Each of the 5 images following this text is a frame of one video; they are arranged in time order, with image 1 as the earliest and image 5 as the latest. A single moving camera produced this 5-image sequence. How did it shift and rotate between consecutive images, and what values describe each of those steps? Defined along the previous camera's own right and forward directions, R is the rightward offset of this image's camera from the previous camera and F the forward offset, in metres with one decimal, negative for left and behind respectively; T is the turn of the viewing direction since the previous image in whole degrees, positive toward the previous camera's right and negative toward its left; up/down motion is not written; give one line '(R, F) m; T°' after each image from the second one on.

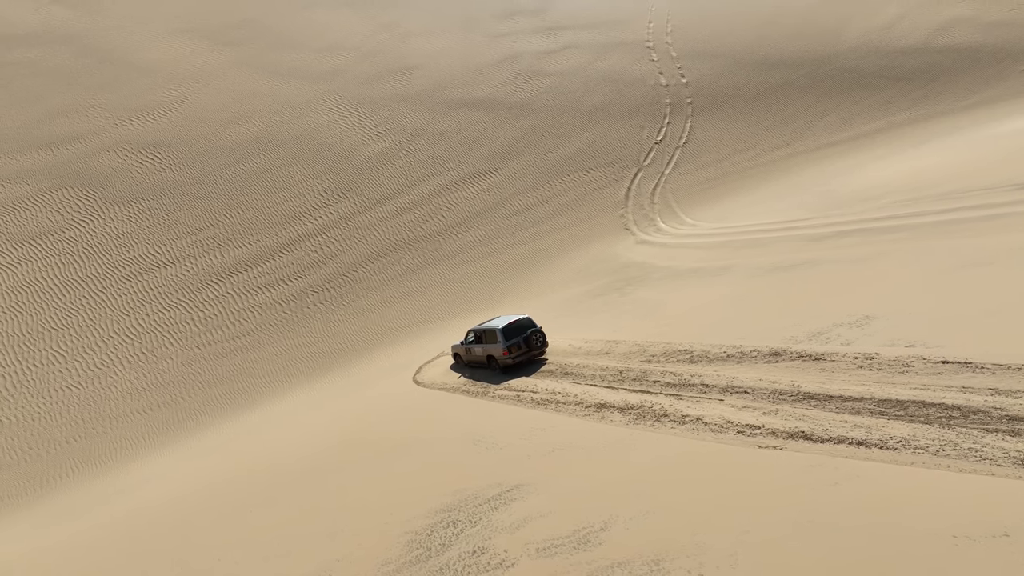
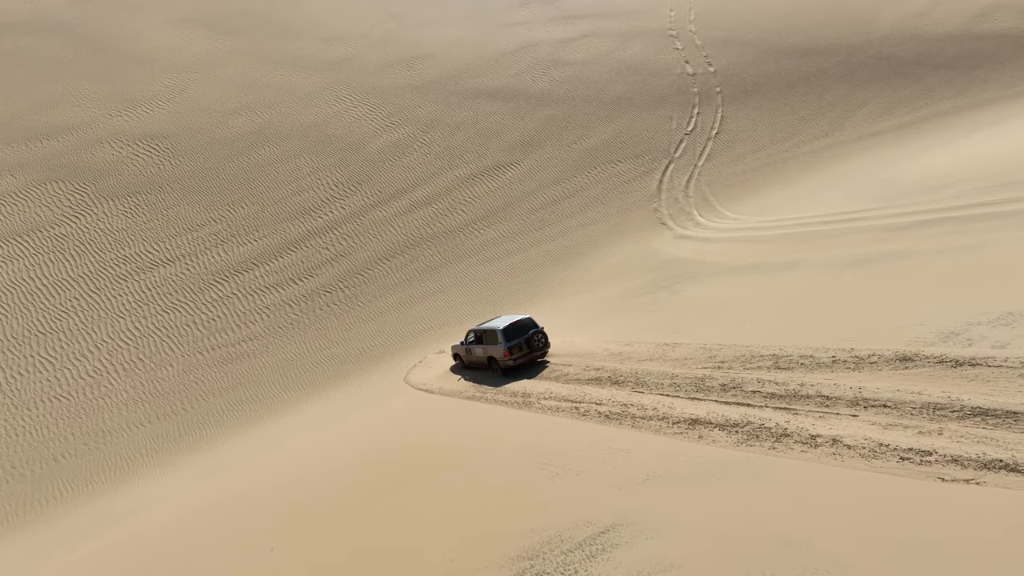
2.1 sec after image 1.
(-1.1, +2.1) m; 0°
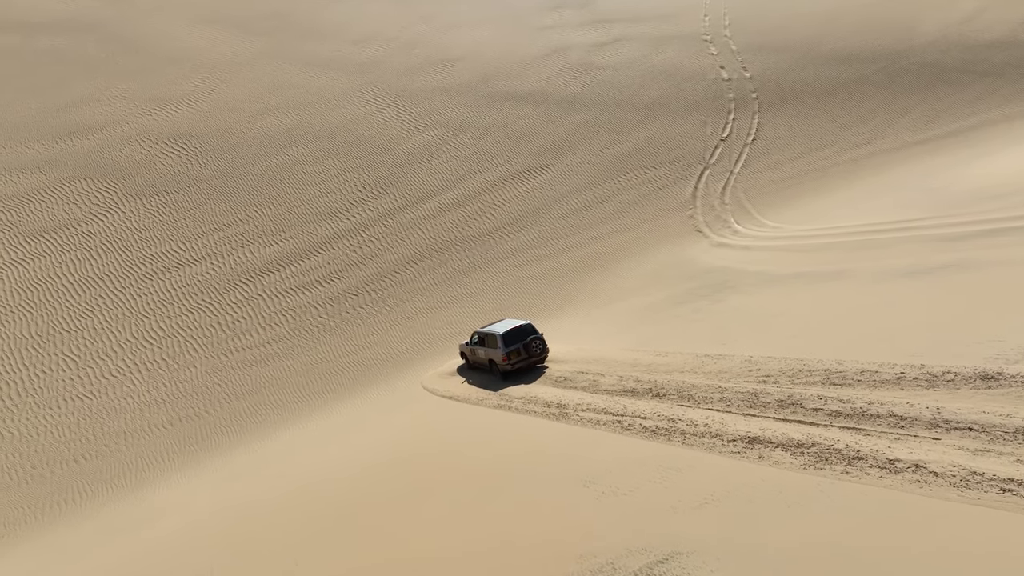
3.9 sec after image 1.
(-0.3, +0.7) m; -2°
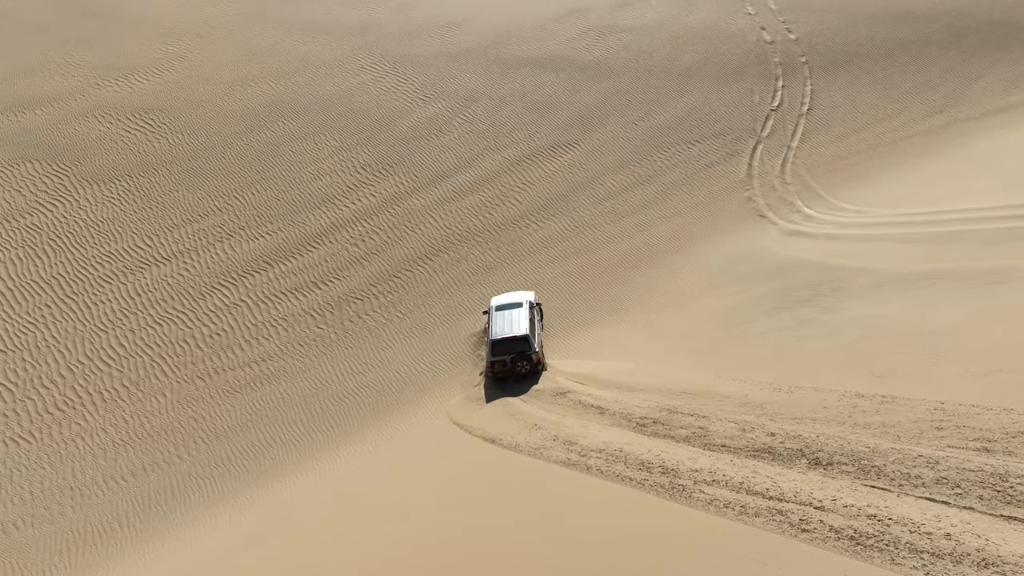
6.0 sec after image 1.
(-1.4, +4.1) m; +1°
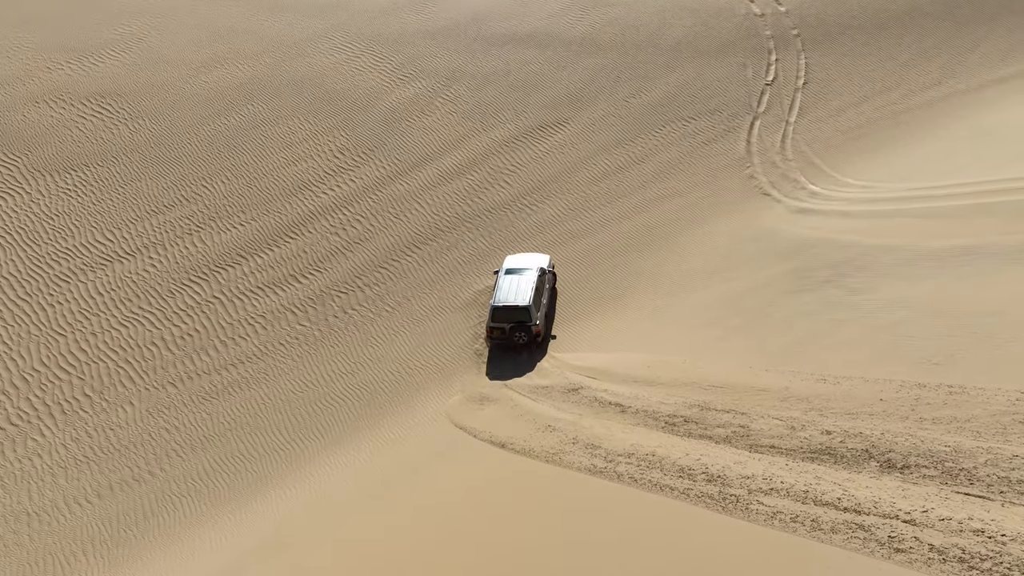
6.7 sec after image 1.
(-0.6, +1.3) m; +2°
